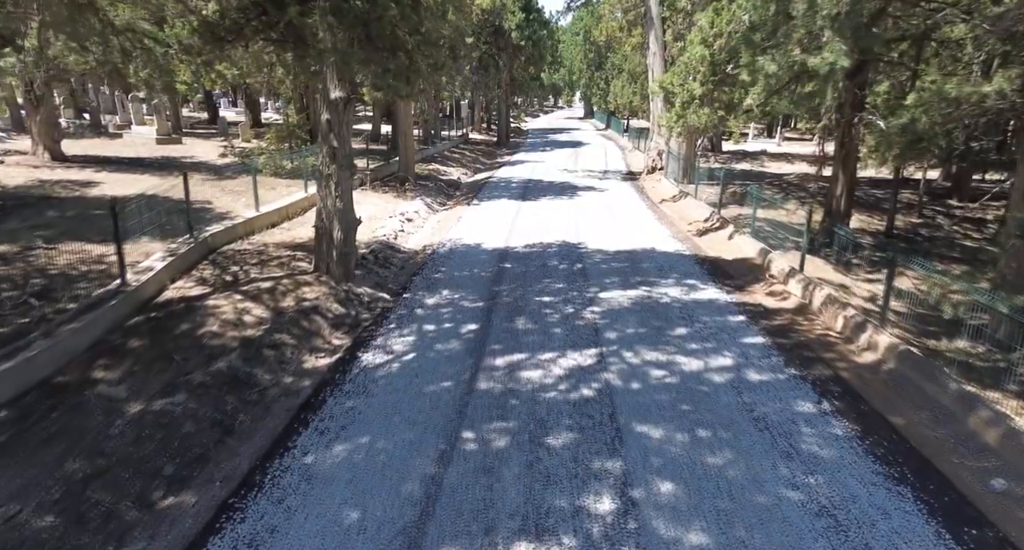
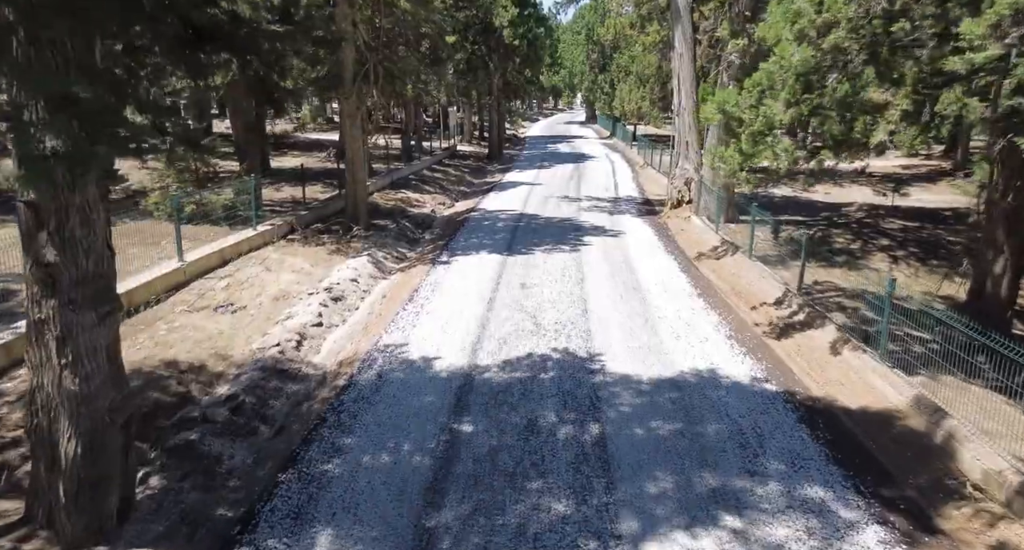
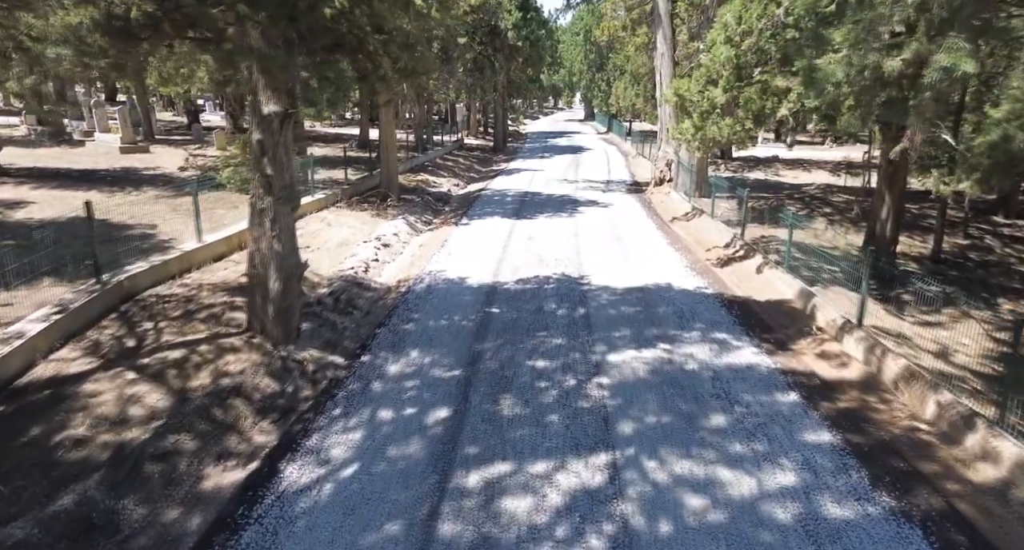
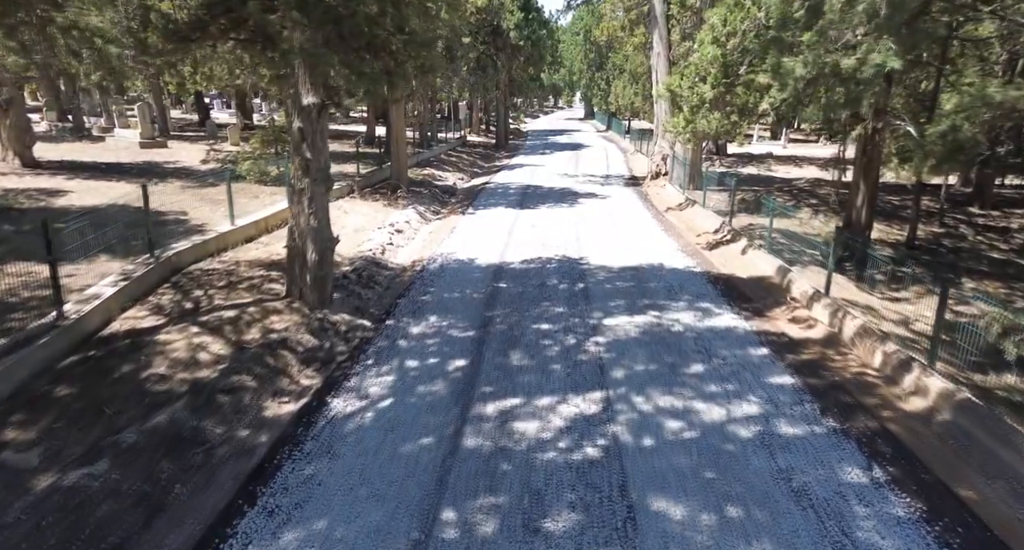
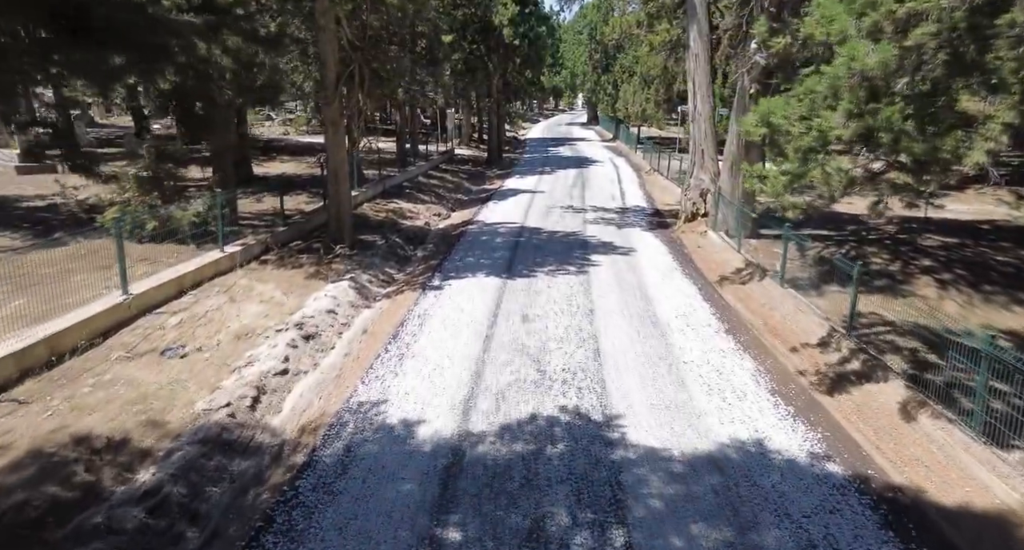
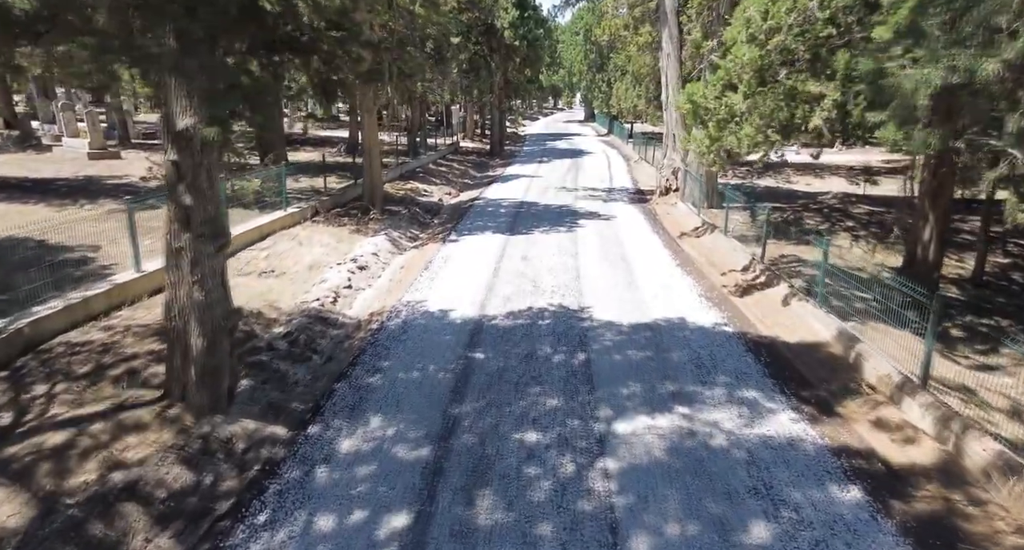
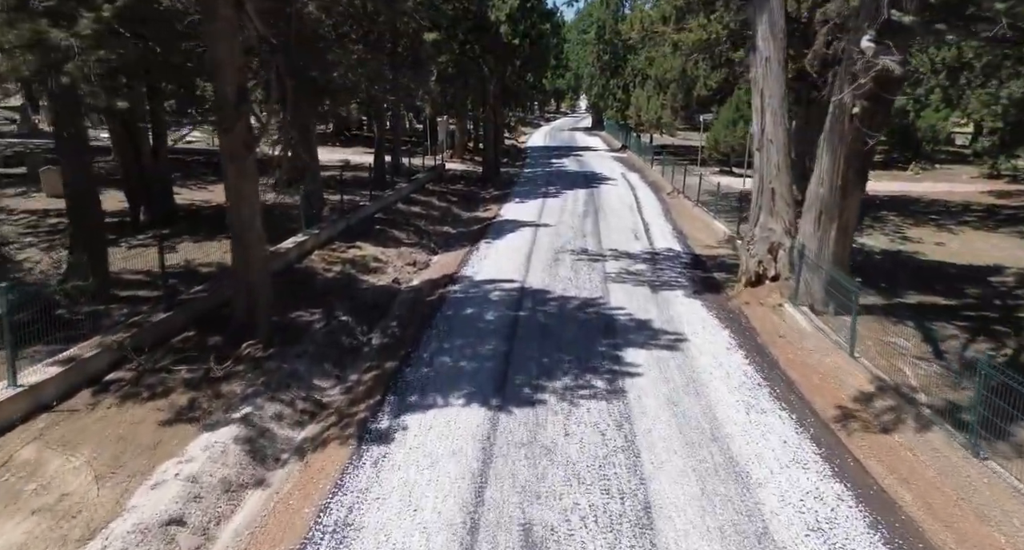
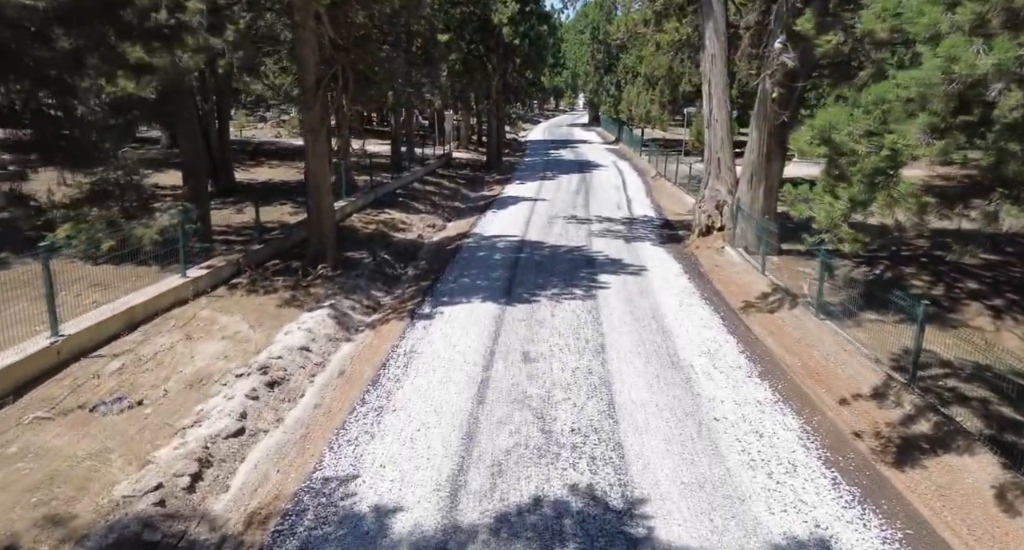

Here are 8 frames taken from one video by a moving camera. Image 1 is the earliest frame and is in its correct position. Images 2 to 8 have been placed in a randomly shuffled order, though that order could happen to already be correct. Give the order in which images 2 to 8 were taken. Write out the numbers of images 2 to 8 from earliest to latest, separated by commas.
4, 3, 6, 2, 5, 8, 7
